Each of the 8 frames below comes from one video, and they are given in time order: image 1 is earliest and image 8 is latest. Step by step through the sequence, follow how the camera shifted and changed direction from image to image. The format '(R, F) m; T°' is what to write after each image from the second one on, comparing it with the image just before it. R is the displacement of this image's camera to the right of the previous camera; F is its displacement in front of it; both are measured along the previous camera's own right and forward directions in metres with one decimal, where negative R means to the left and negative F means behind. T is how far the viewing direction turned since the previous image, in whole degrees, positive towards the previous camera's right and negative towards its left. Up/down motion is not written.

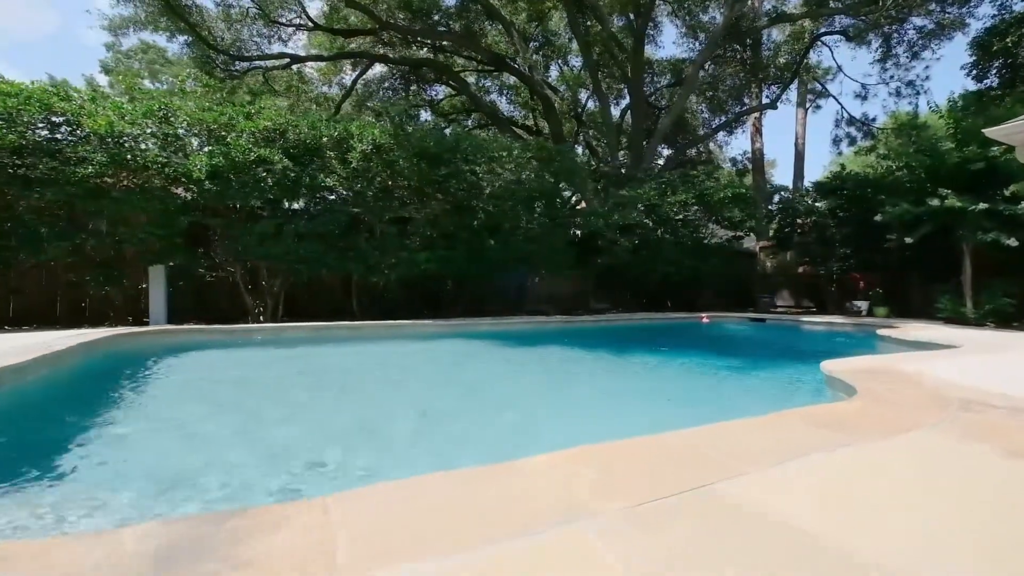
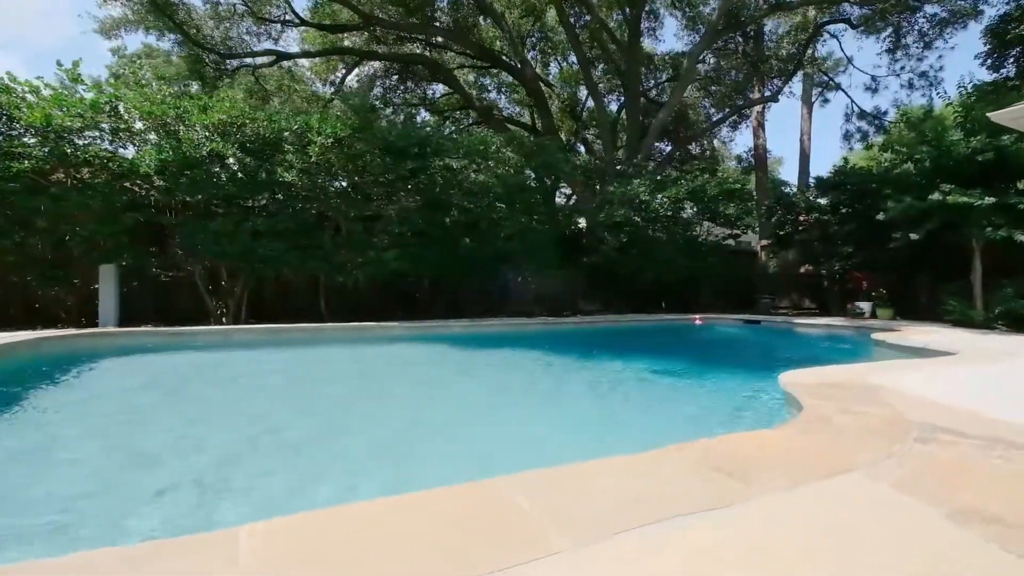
(+1.0, +0.6) m; -1°
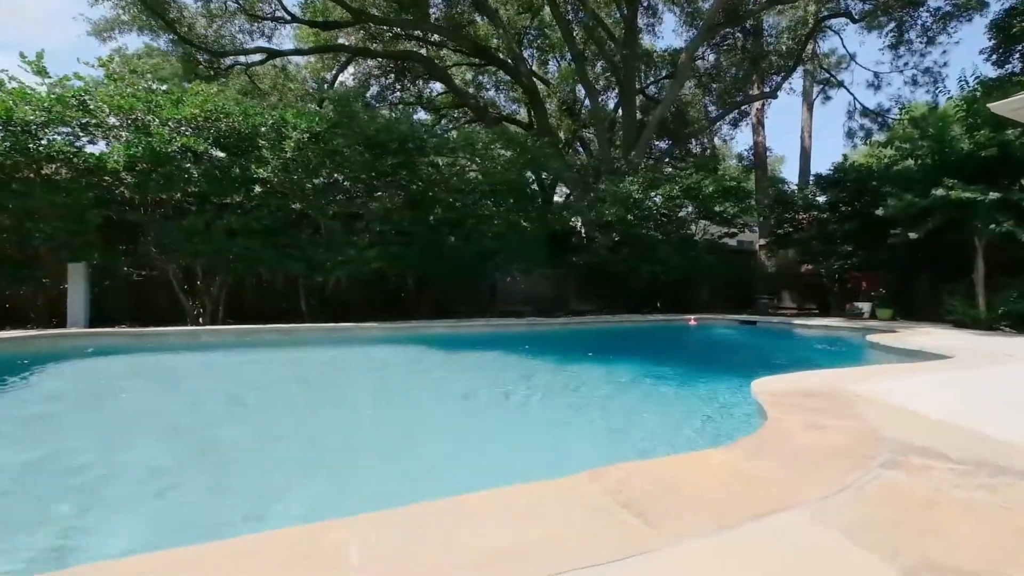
(+0.5, +0.3) m; 0°
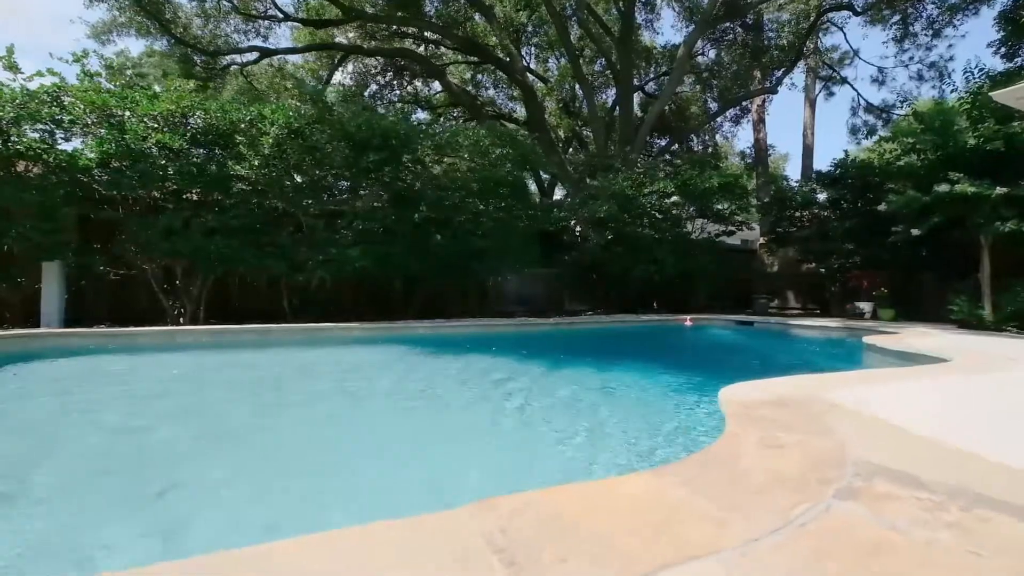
(+0.4, +0.3) m; -1°
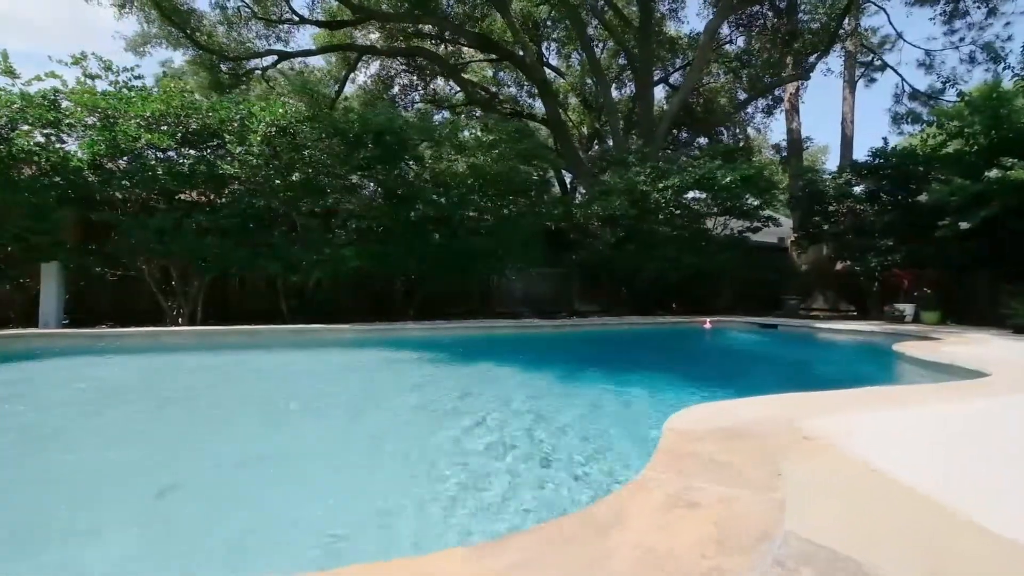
(+0.8, +0.6) m; -4°
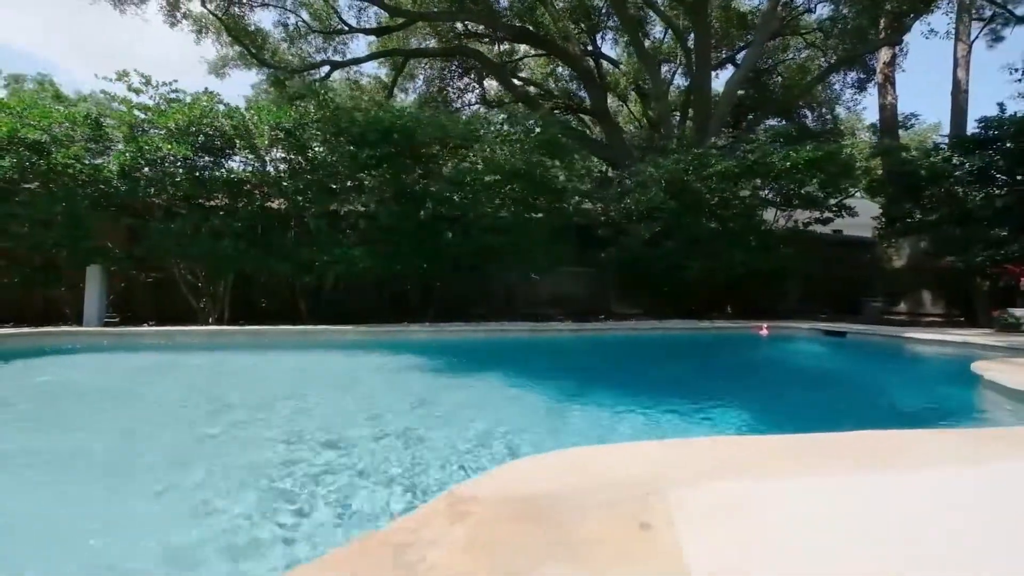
(+1.4, +0.9) m; -9°
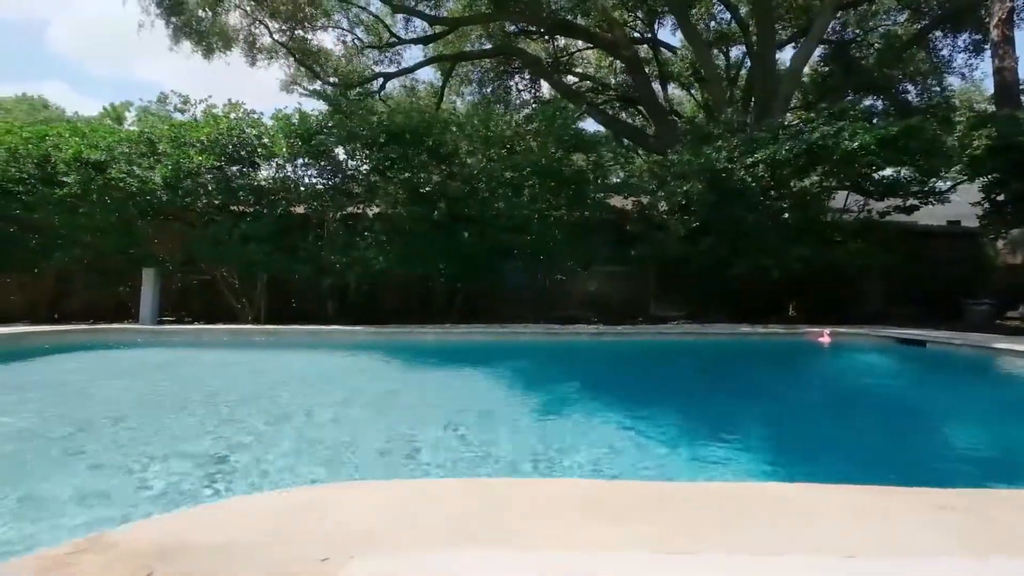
(+1.4, +0.6) m; -9°
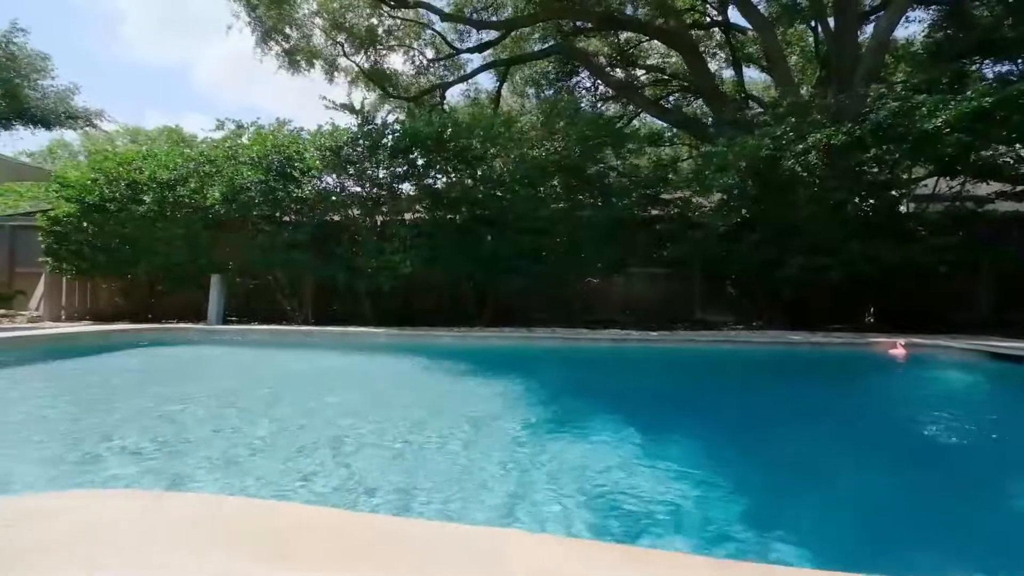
(+1.4, +0.3) m; -10°
